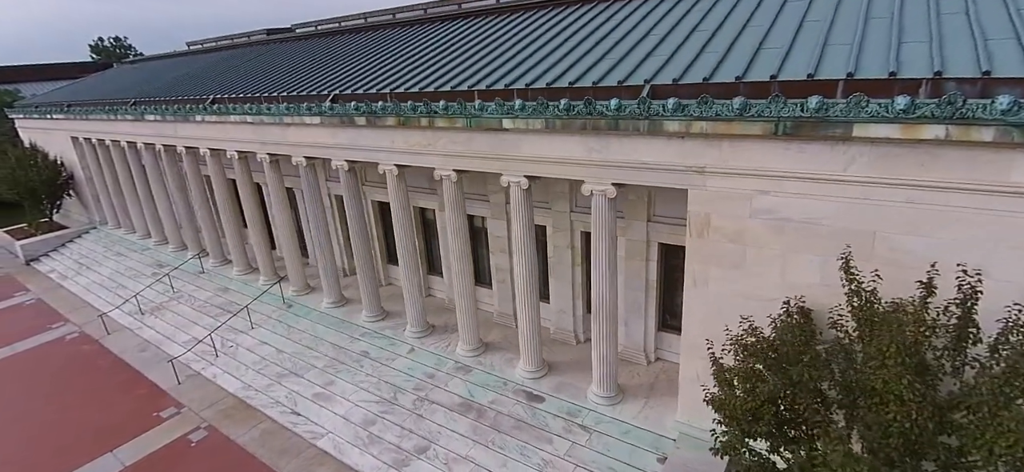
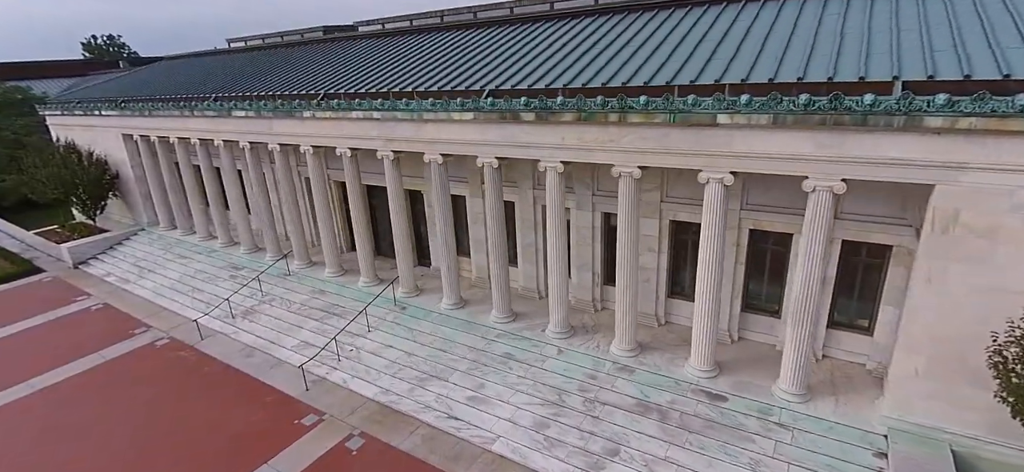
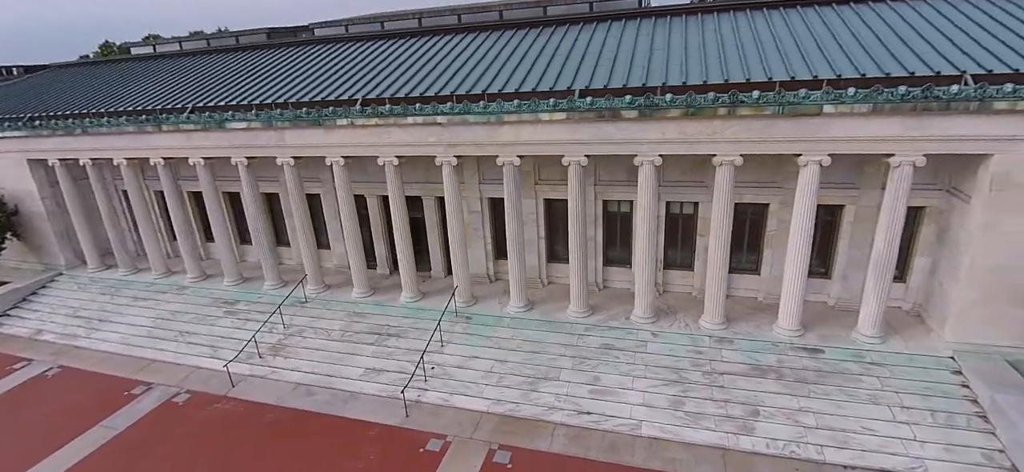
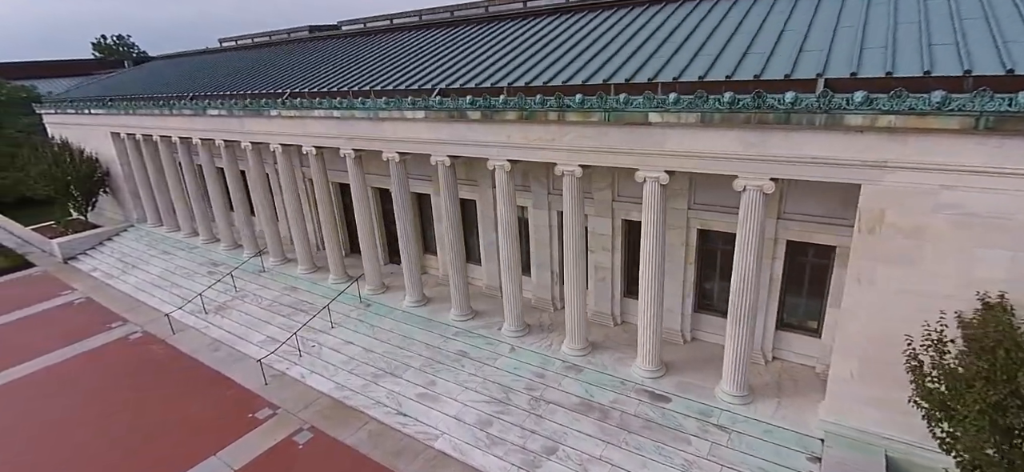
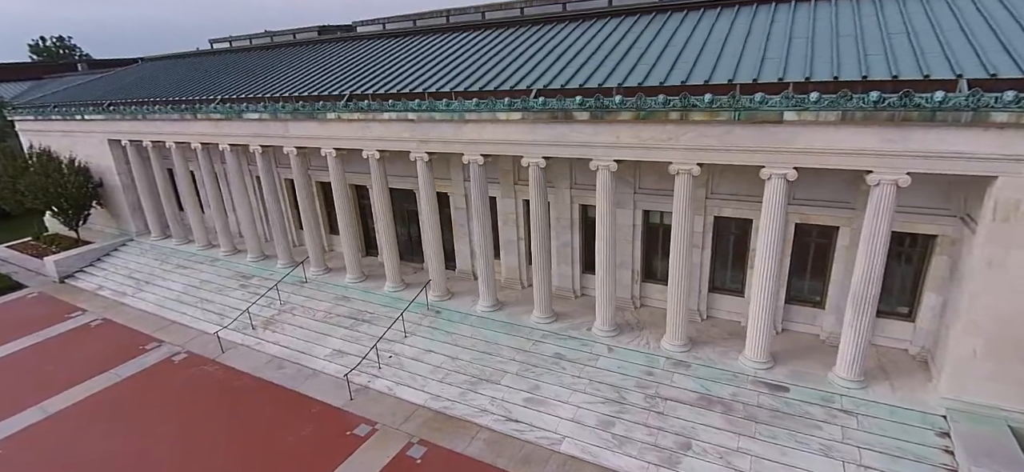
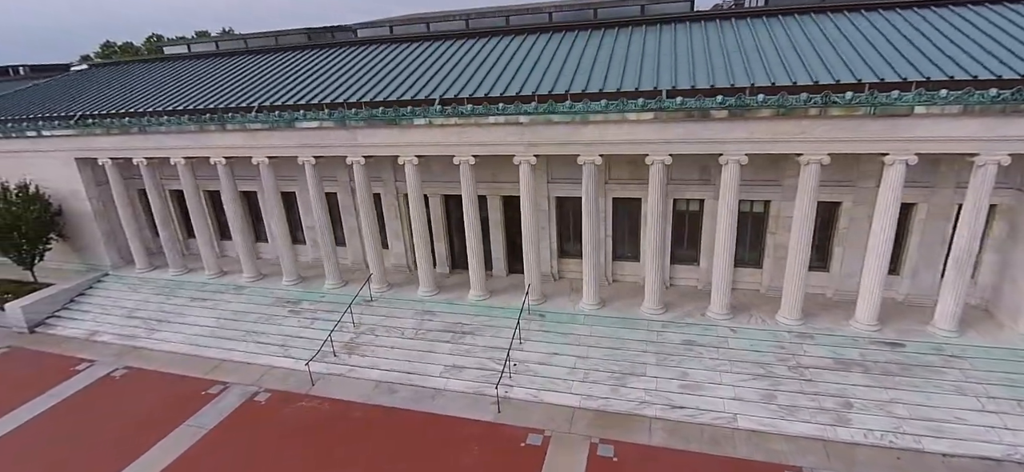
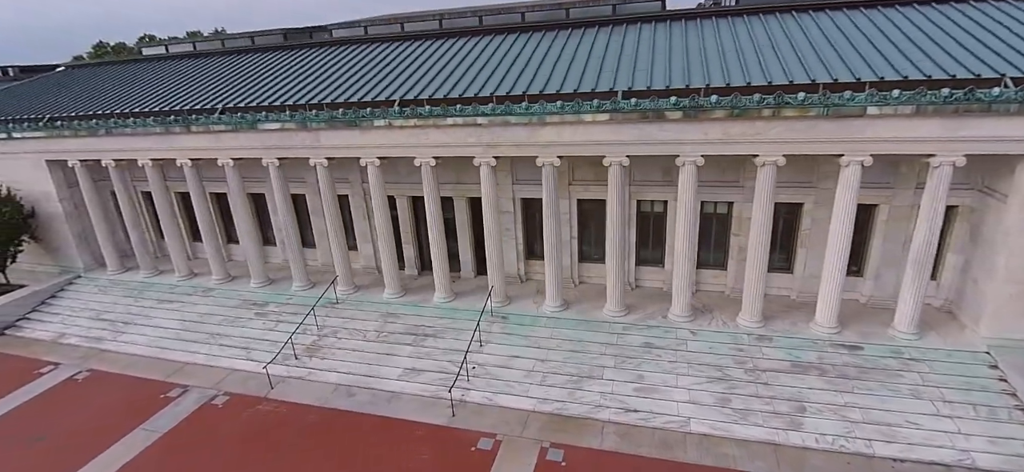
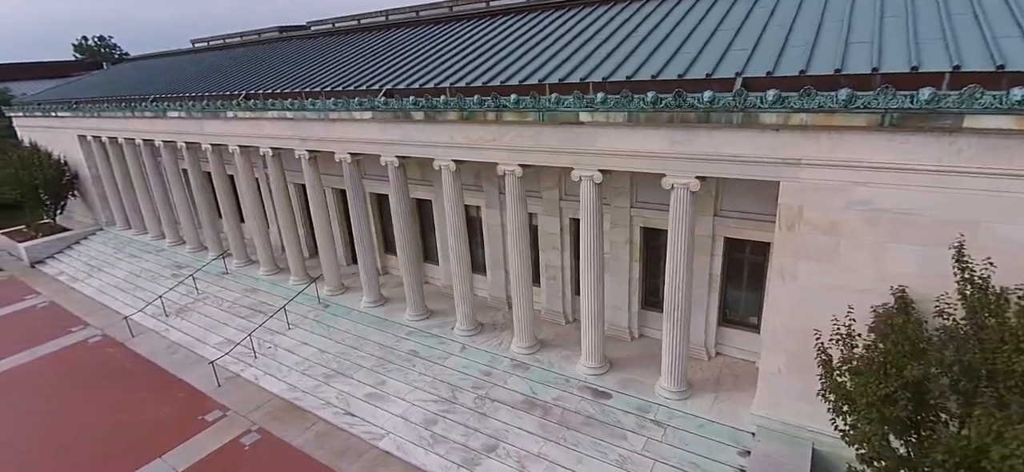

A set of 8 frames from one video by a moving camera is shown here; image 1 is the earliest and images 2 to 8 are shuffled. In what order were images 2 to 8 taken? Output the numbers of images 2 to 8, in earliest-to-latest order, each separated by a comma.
8, 4, 2, 5, 3, 7, 6
